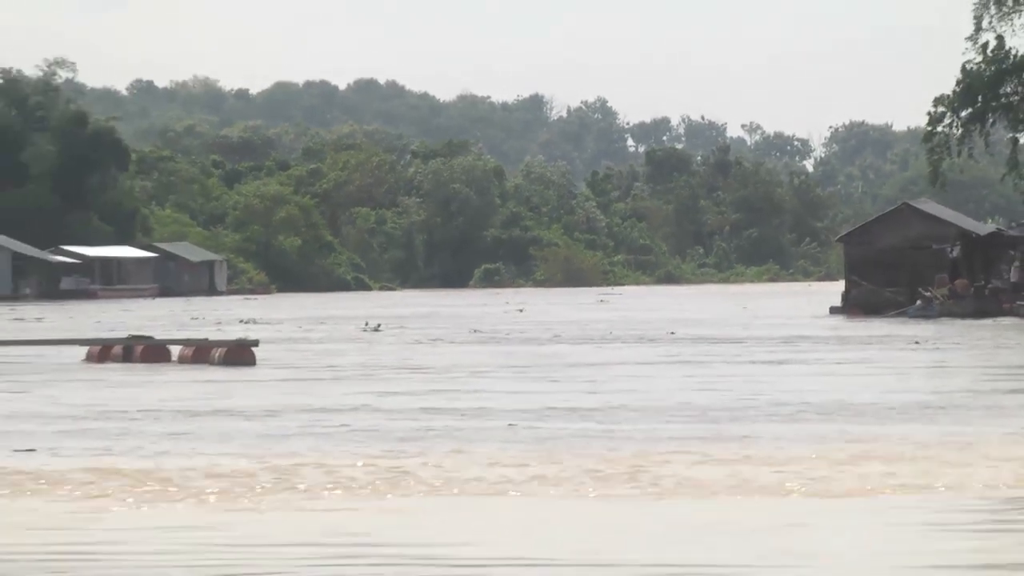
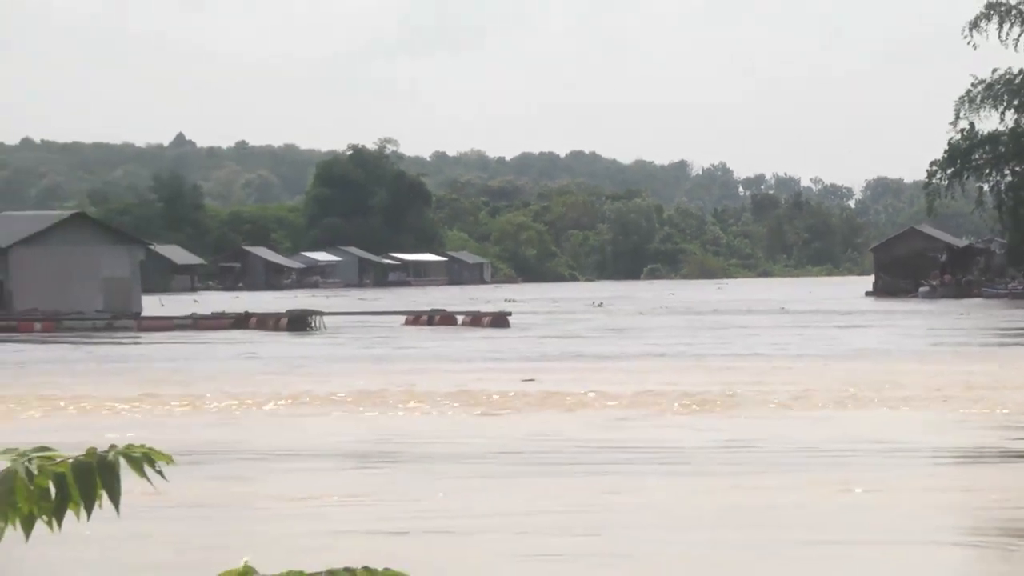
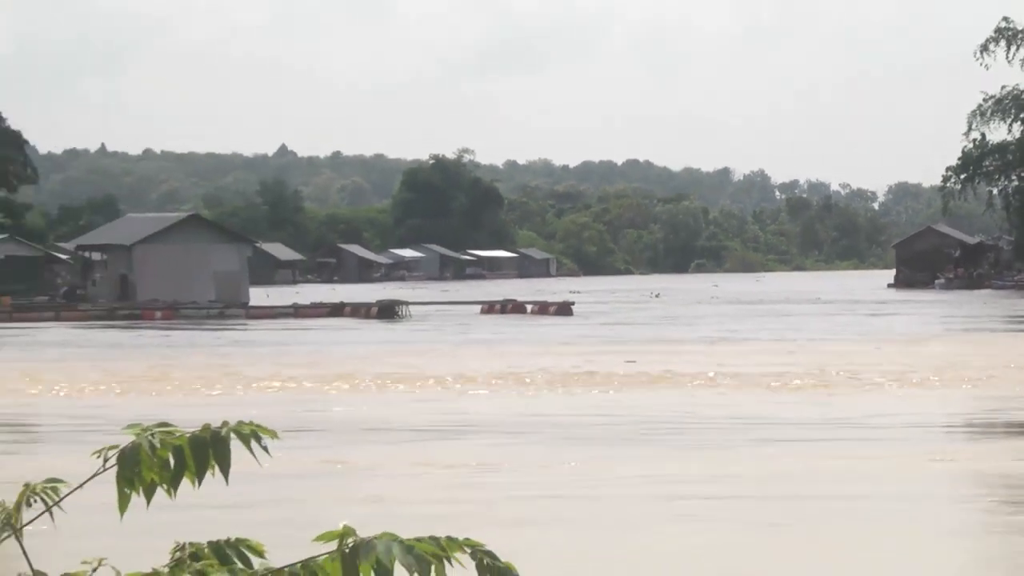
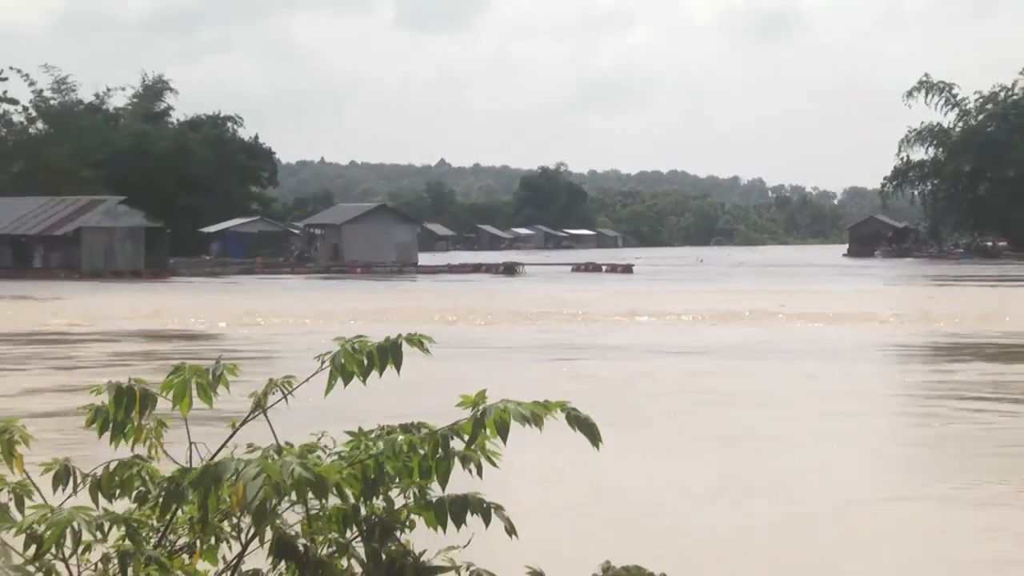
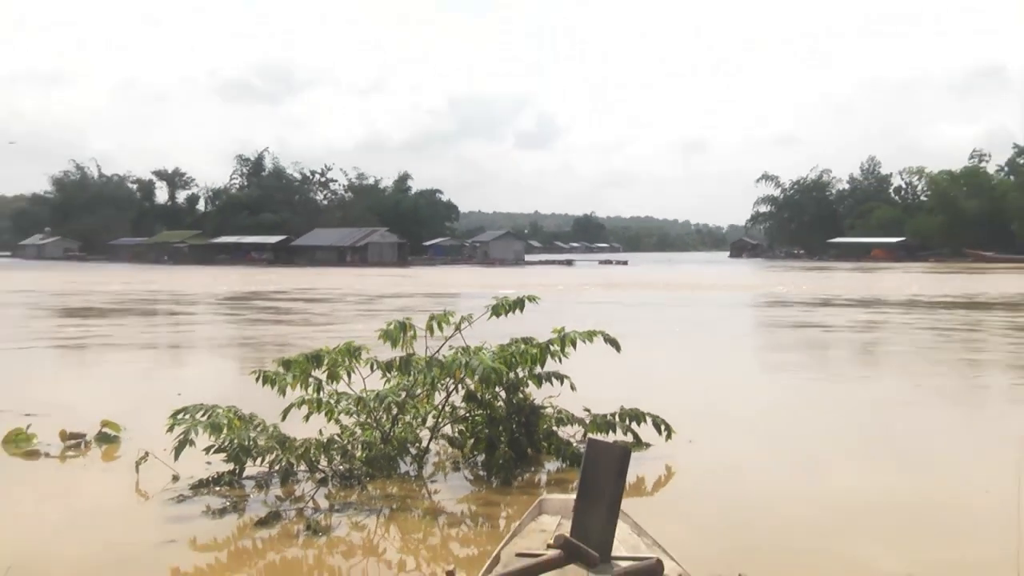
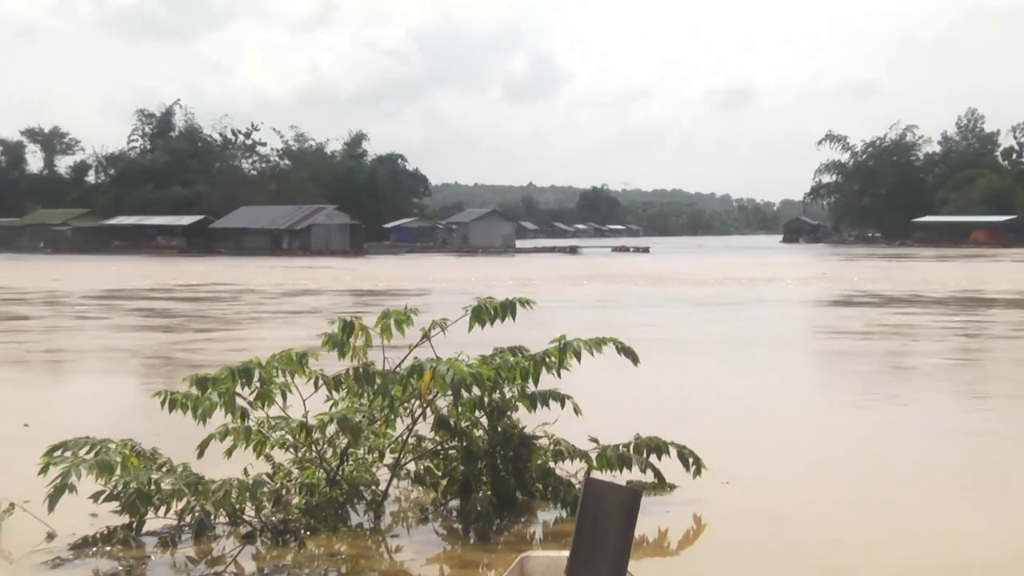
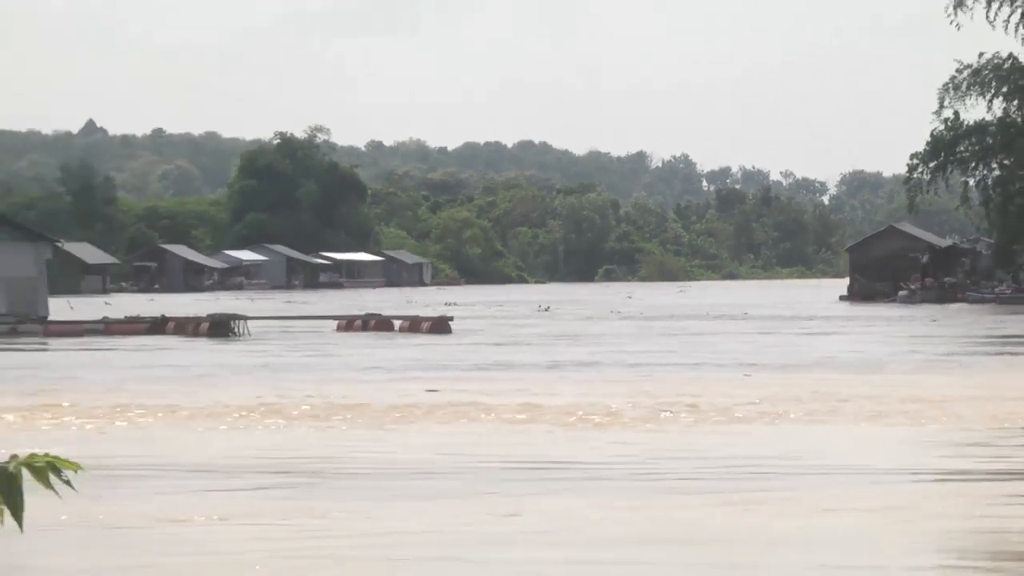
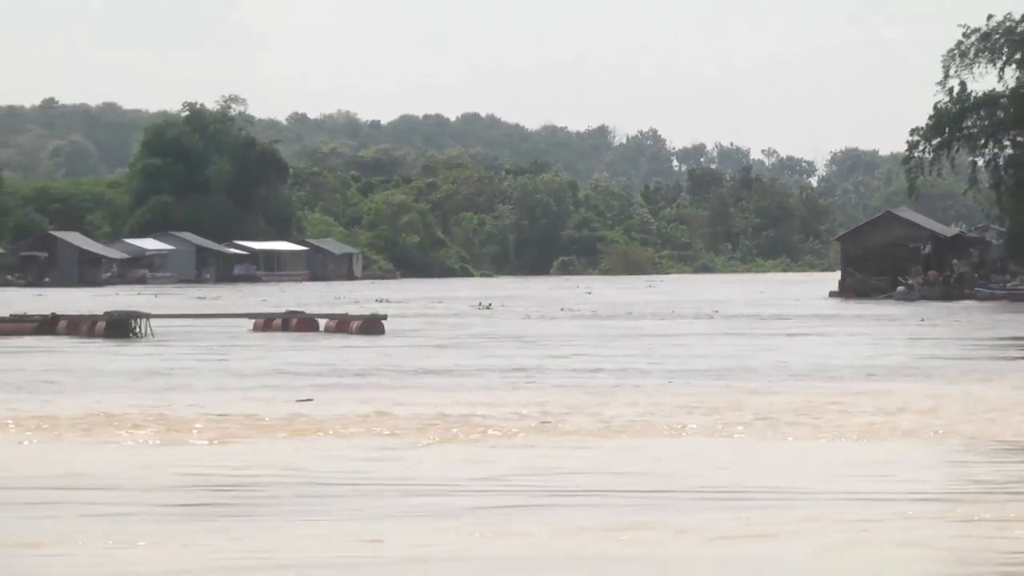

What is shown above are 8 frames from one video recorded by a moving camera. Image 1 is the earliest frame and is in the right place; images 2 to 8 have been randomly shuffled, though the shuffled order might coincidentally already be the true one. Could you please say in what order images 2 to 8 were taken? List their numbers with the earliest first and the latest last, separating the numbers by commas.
8, 7, 2, 3, 4, 6, 5
